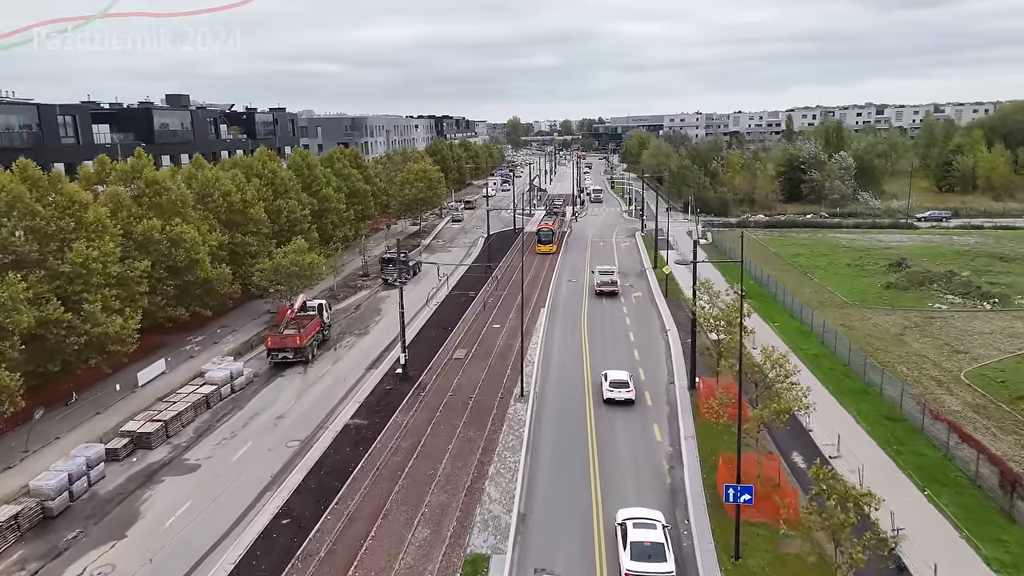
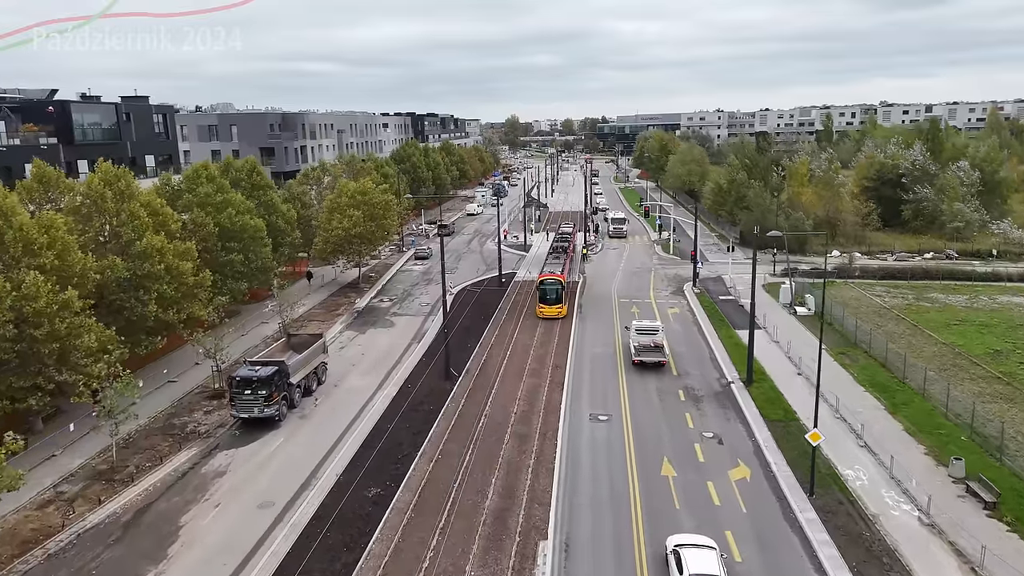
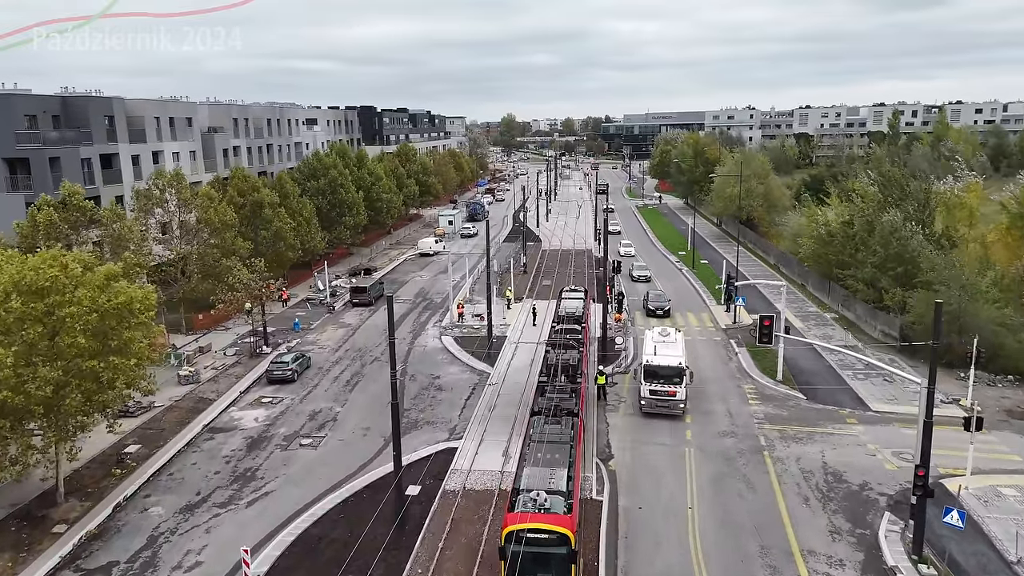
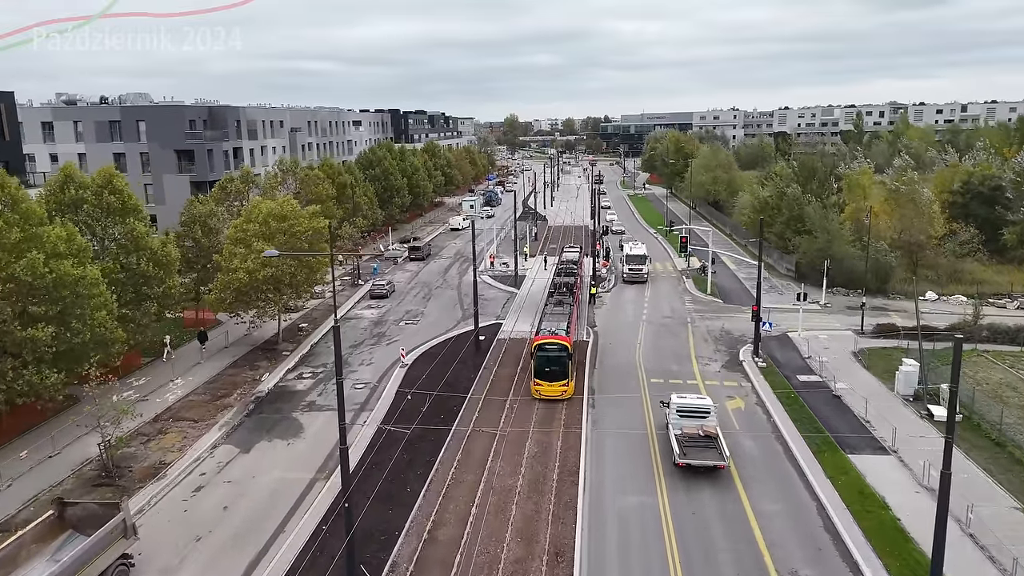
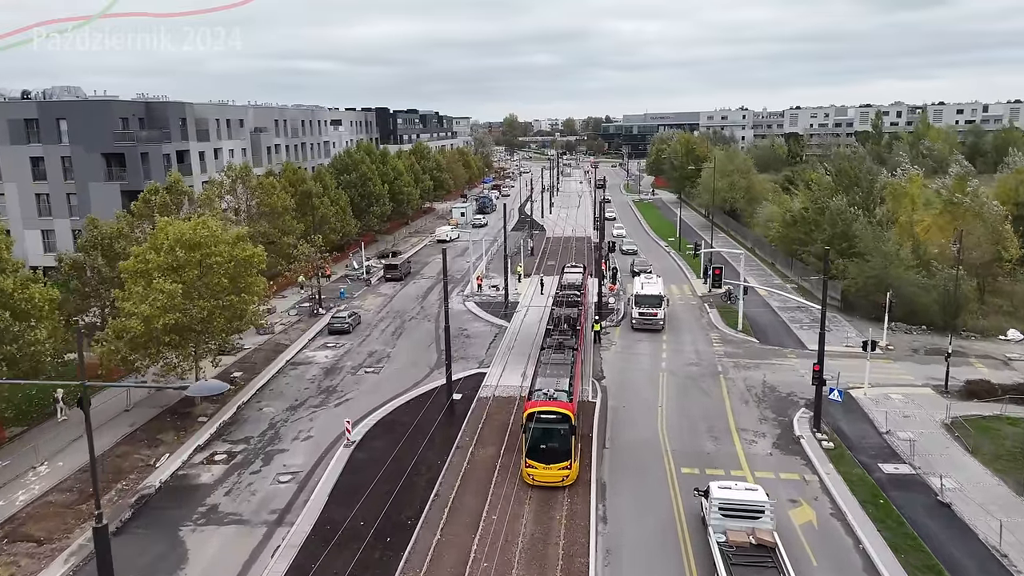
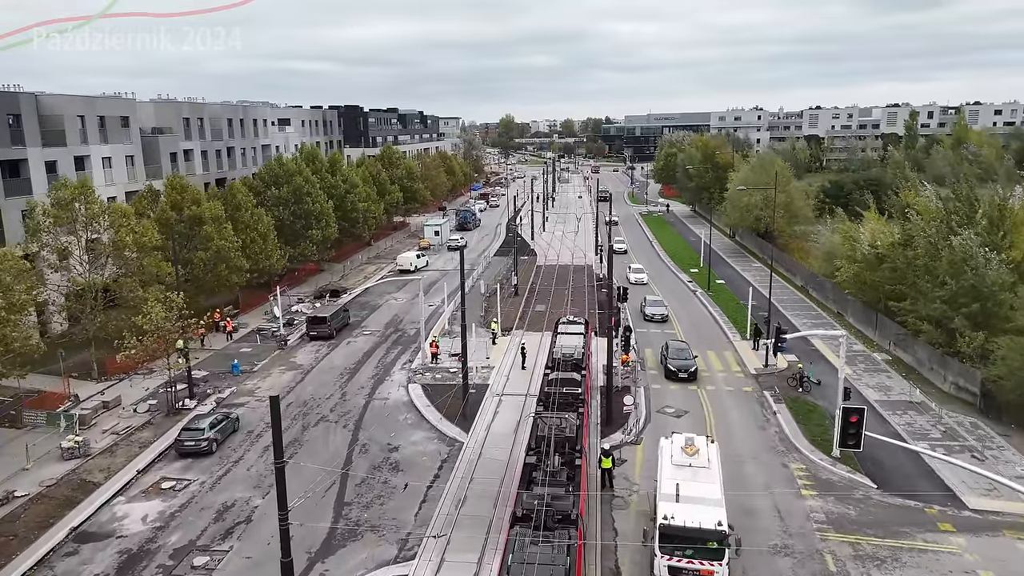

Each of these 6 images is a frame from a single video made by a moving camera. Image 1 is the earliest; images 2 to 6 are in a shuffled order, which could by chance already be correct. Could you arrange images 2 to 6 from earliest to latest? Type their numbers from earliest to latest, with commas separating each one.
2, 4, 5, 3, 6
